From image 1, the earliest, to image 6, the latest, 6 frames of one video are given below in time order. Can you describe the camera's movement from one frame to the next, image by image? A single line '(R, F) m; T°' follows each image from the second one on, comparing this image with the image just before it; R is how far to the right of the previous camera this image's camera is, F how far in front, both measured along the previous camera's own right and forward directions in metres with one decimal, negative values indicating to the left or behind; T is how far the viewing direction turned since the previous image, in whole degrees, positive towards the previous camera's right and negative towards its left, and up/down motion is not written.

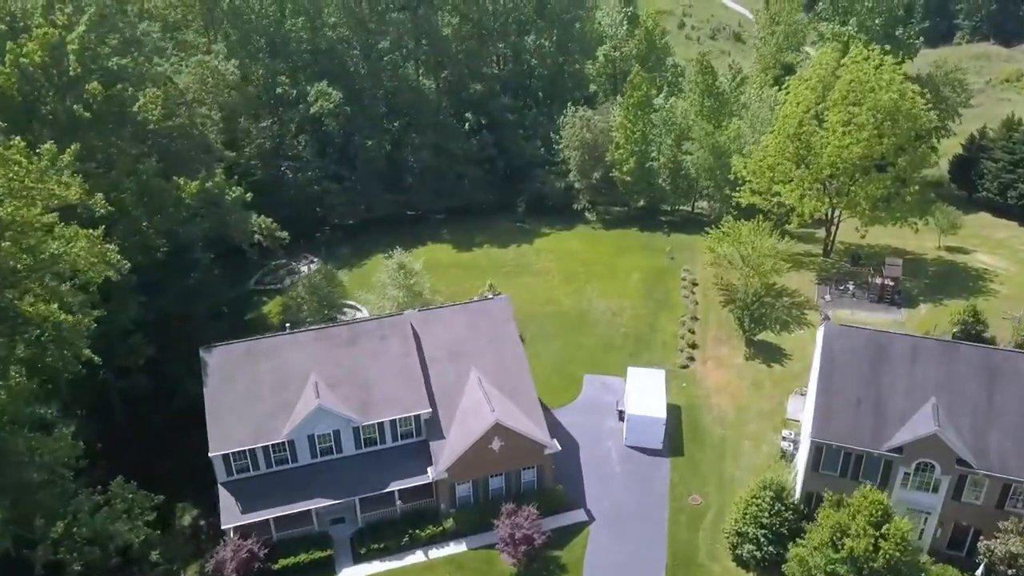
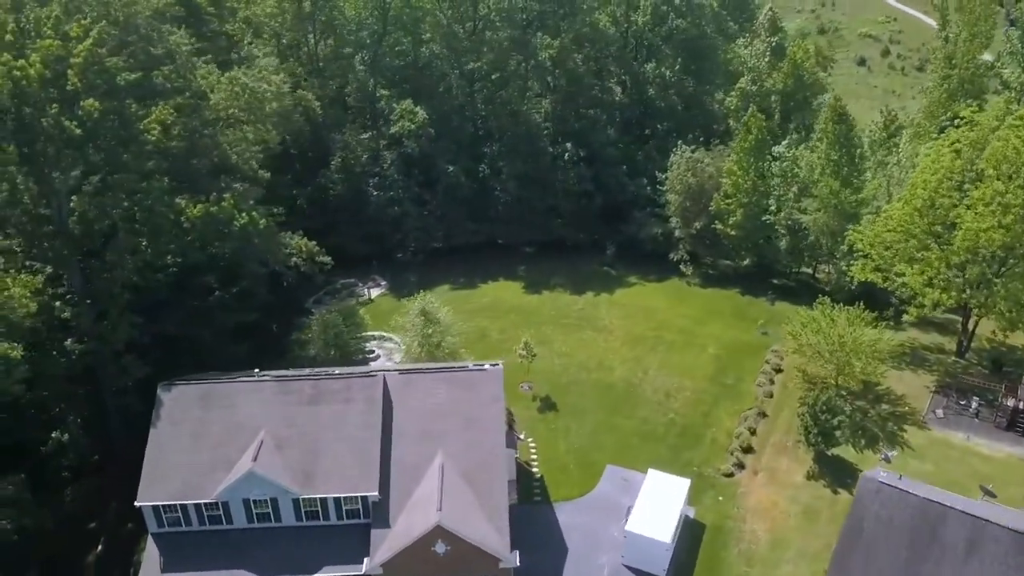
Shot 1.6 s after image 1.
(+7.3, +5.8) m; -13°
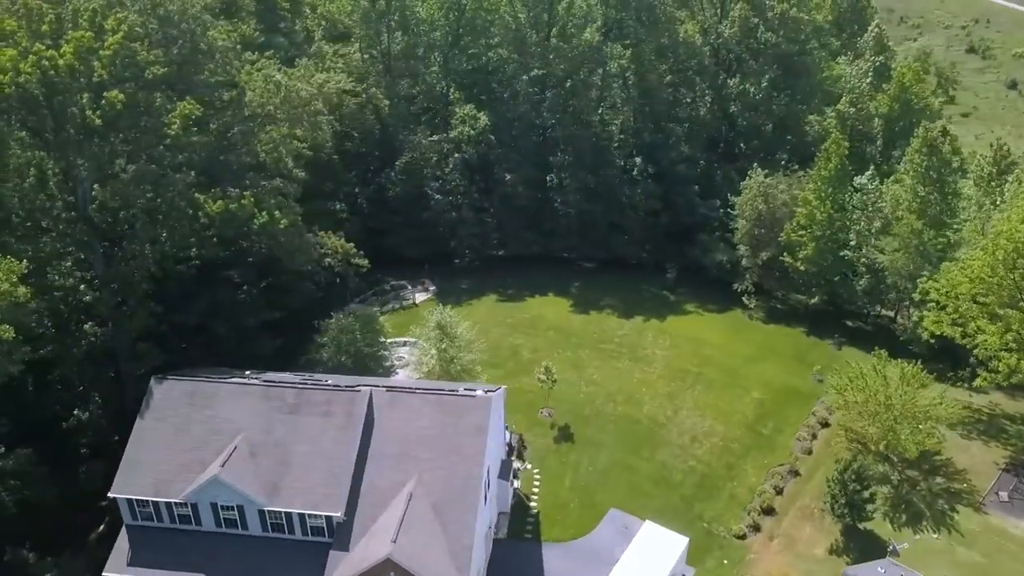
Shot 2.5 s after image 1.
(+4.7, +2.2) m; -8°
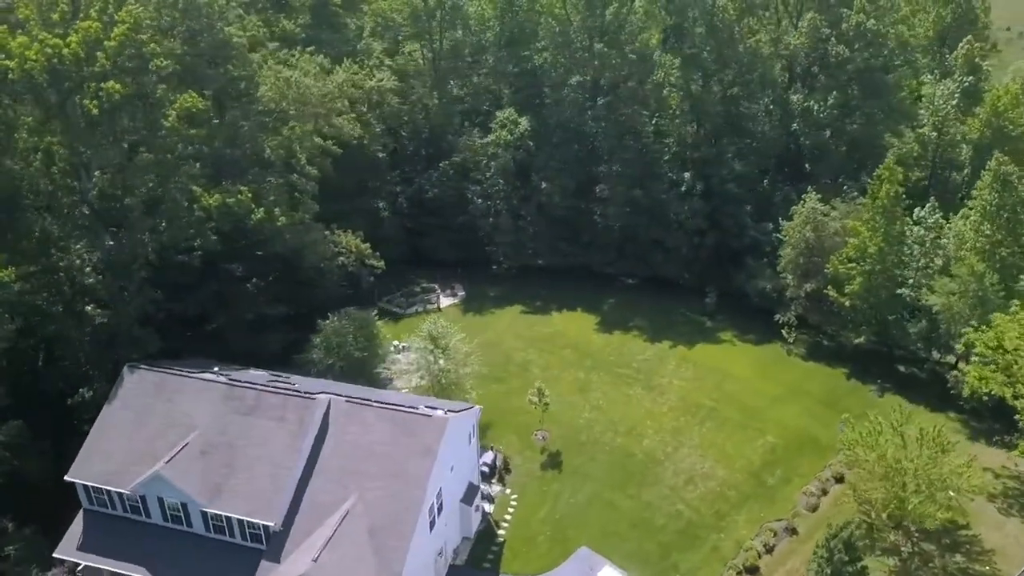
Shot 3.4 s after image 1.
(+5.3, +2.0) m; -8°
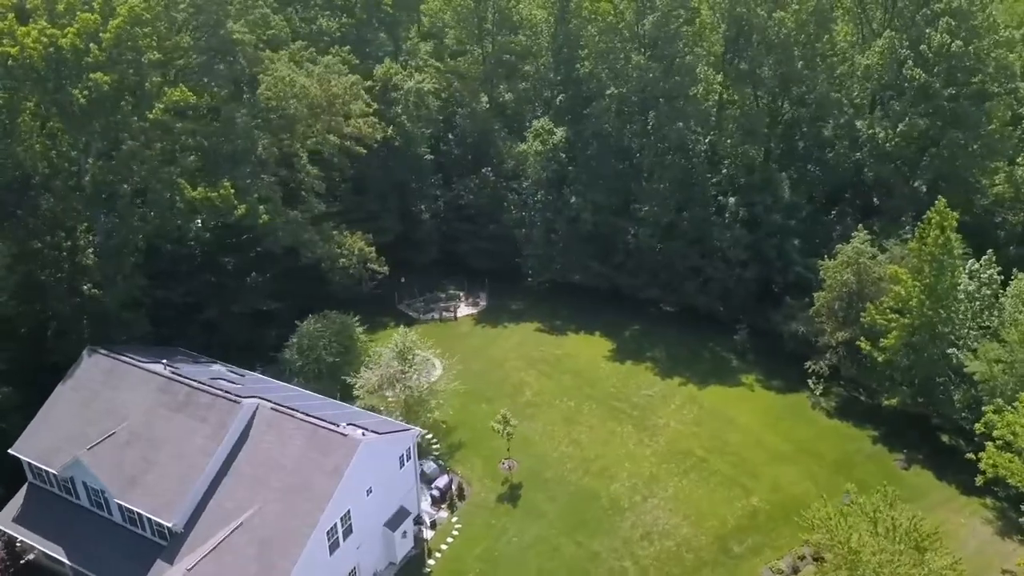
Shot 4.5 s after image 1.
(+7.4, +2.5) m; -10°
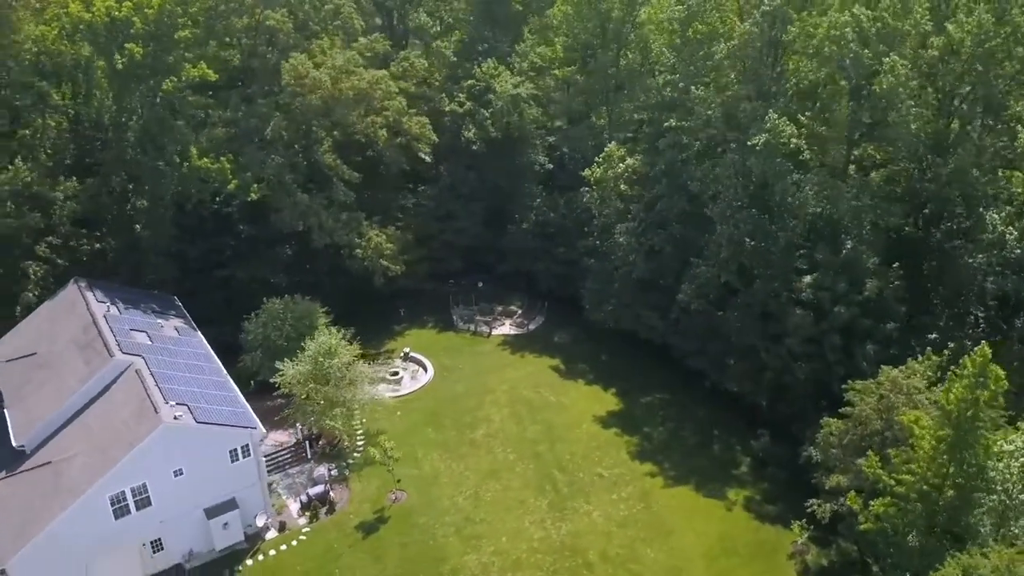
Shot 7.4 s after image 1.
(+17.2, +6.8) m; -24°
